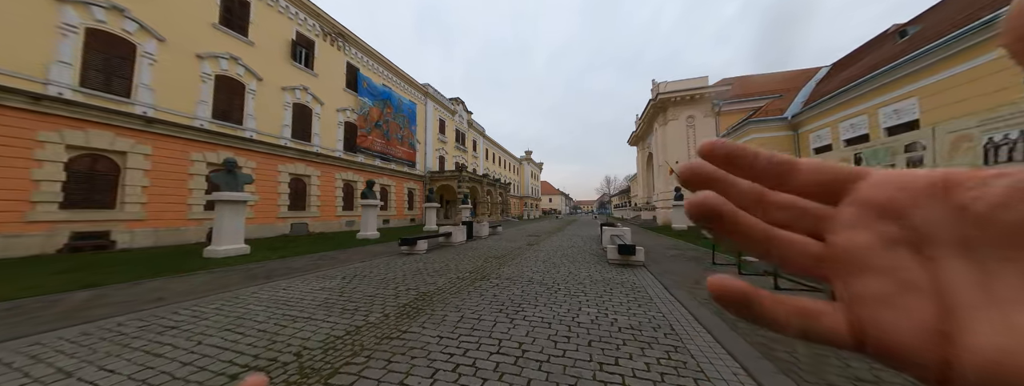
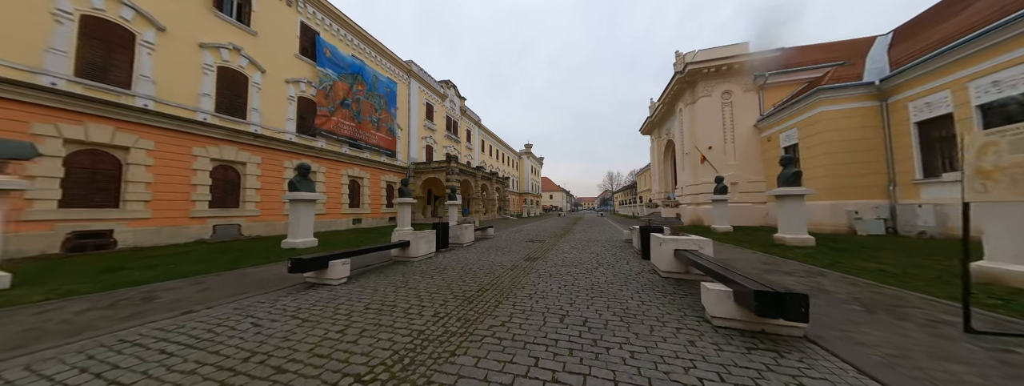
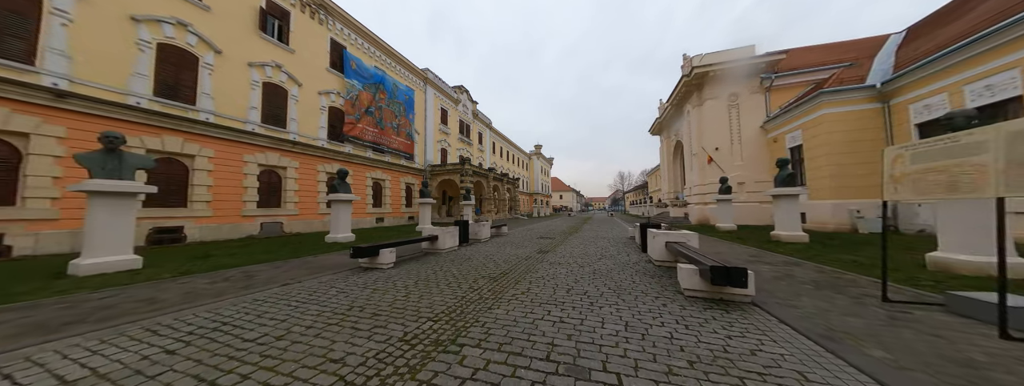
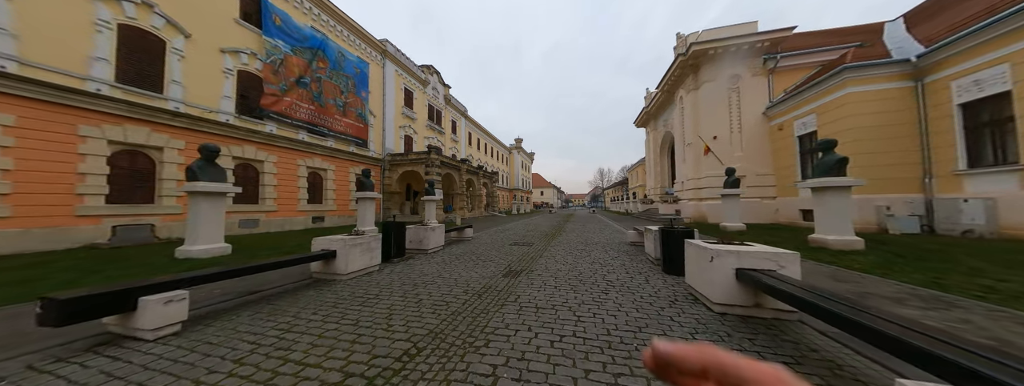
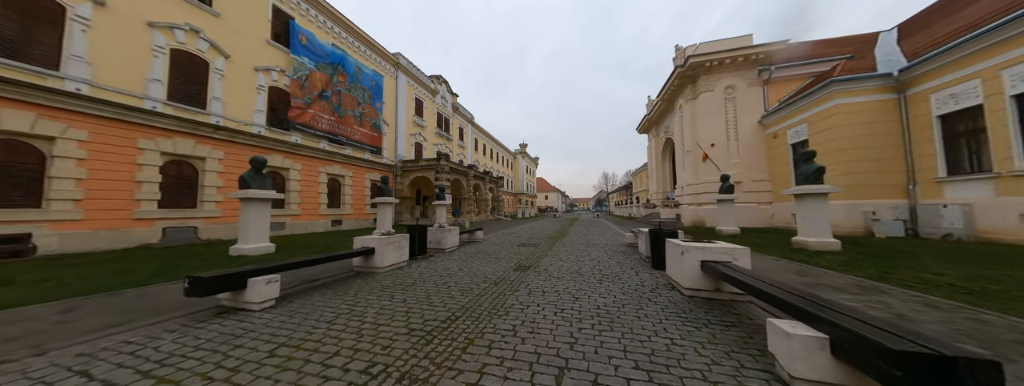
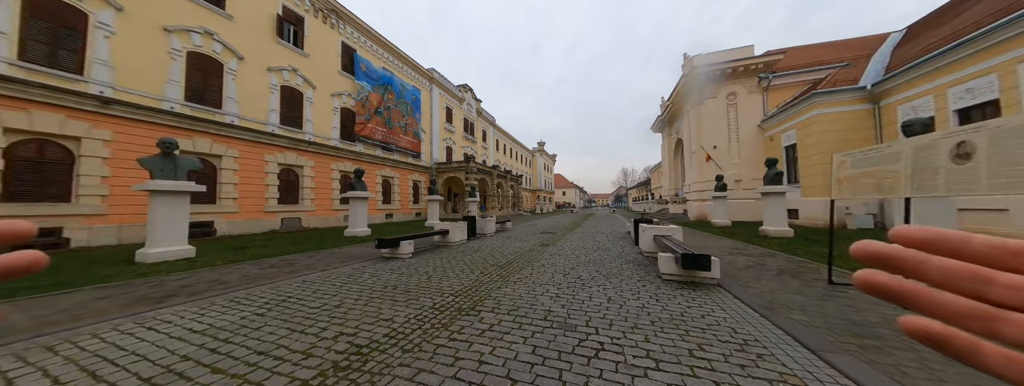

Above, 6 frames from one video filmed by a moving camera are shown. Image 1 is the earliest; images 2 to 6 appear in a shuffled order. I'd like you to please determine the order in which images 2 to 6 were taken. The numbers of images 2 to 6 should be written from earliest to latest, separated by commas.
6, 3, 2, 5, 4
